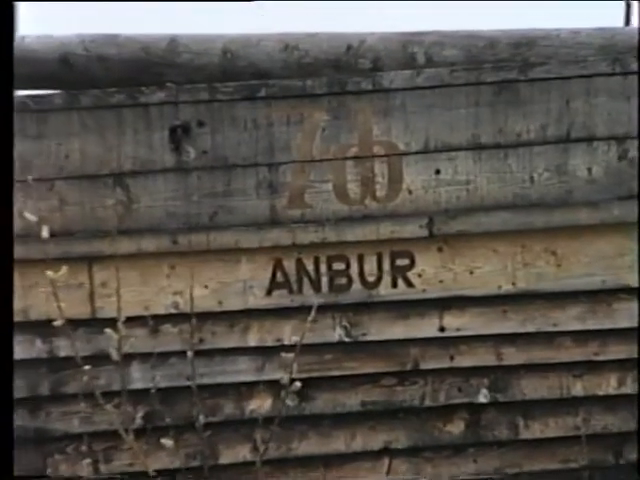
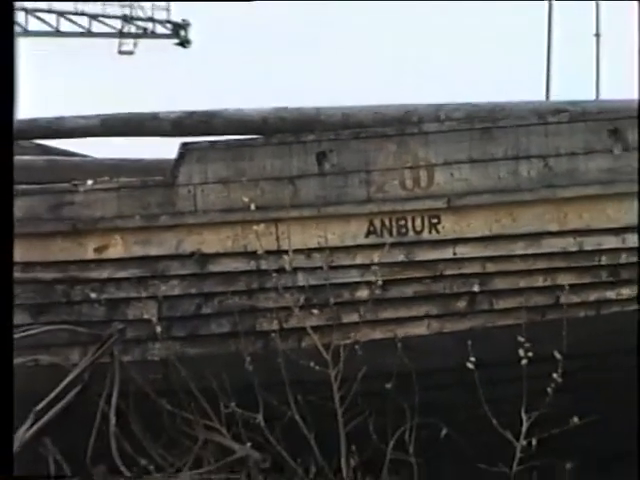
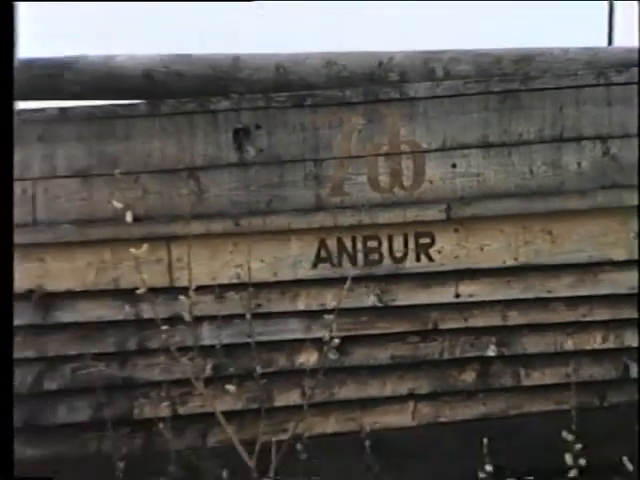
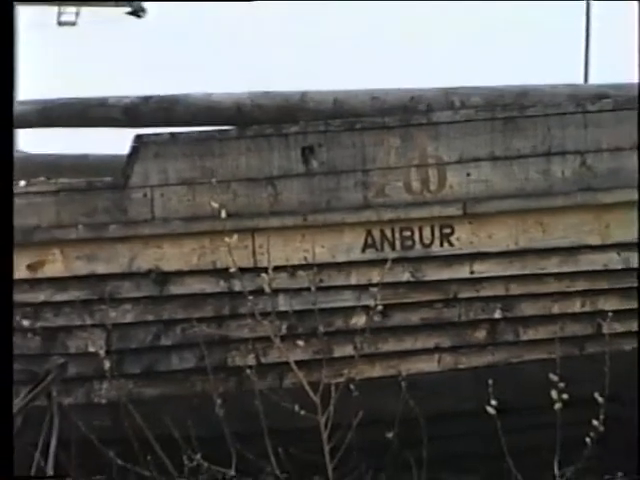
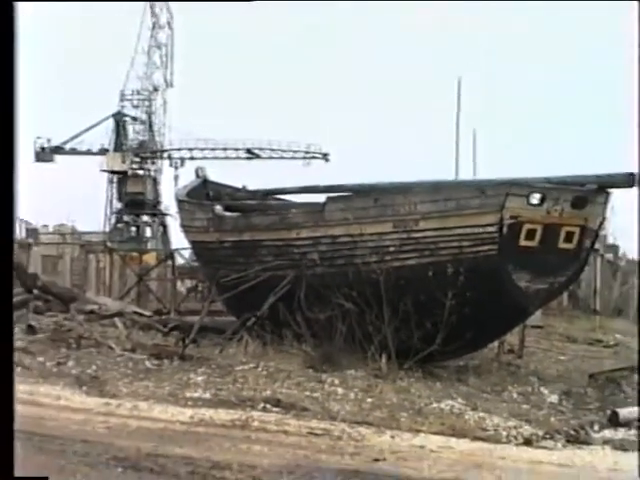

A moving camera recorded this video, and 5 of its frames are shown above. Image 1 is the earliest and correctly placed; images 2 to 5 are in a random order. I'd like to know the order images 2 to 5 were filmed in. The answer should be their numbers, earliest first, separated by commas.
3, 4, 2, 5
